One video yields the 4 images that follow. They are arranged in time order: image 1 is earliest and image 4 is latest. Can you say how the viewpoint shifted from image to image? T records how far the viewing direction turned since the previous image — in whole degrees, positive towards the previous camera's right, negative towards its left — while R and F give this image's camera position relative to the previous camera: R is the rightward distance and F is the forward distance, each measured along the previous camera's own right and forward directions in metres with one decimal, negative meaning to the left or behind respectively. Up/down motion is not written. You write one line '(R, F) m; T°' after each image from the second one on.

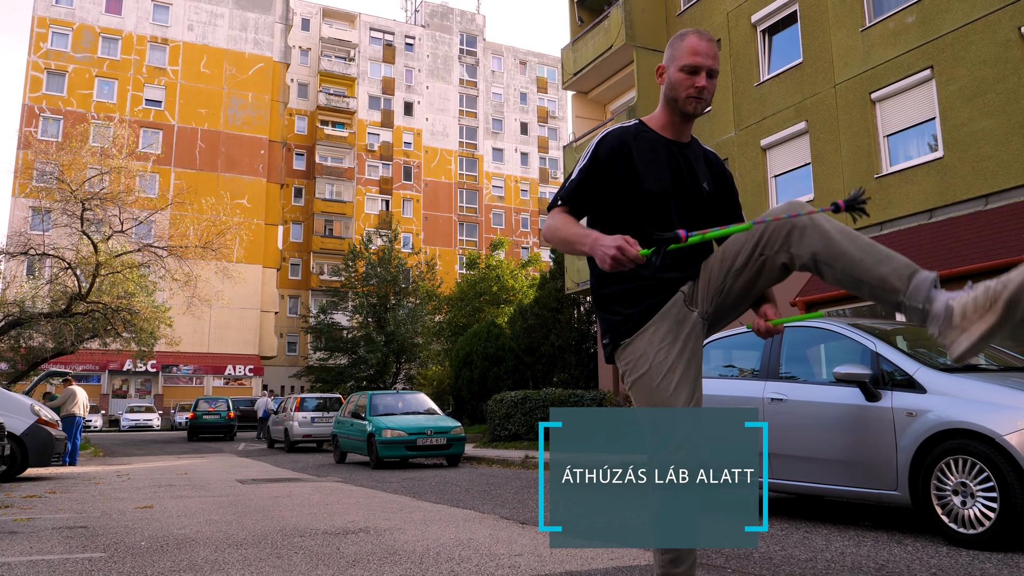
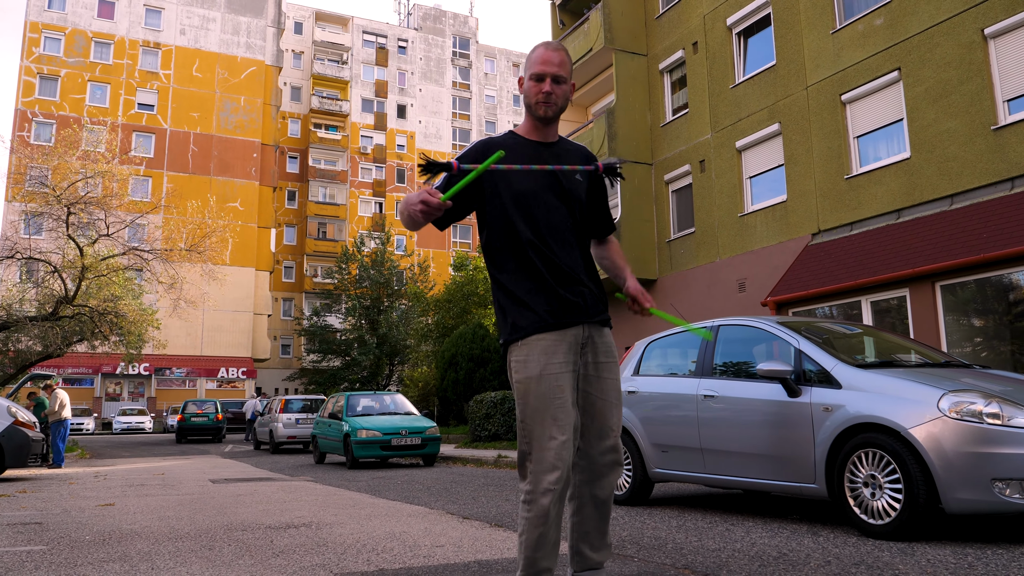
(+0.5, -0.2) m; 0°
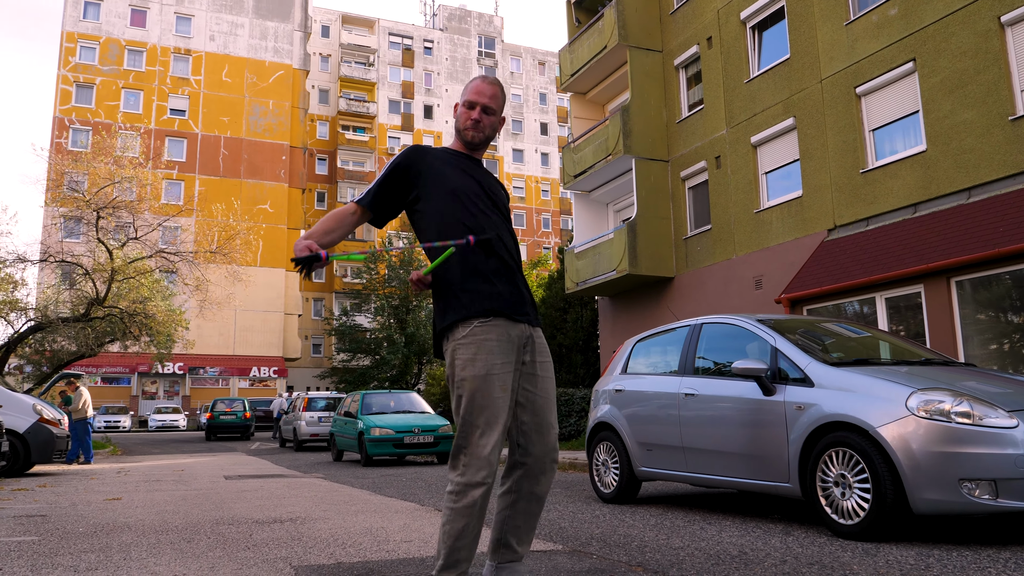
(+0.4, 0.0) m; -2°
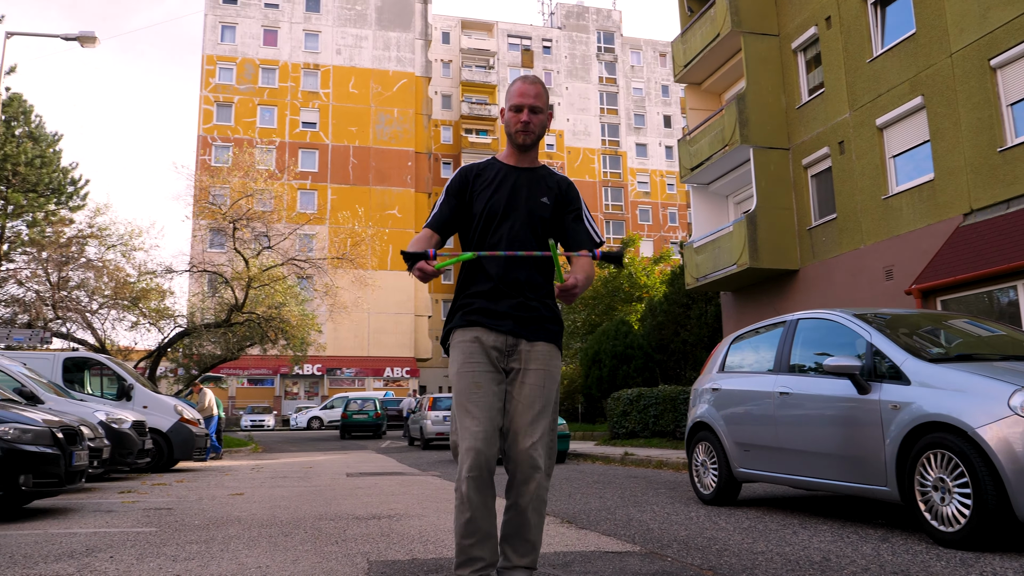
(+0.3, 0.0) m; -9°
